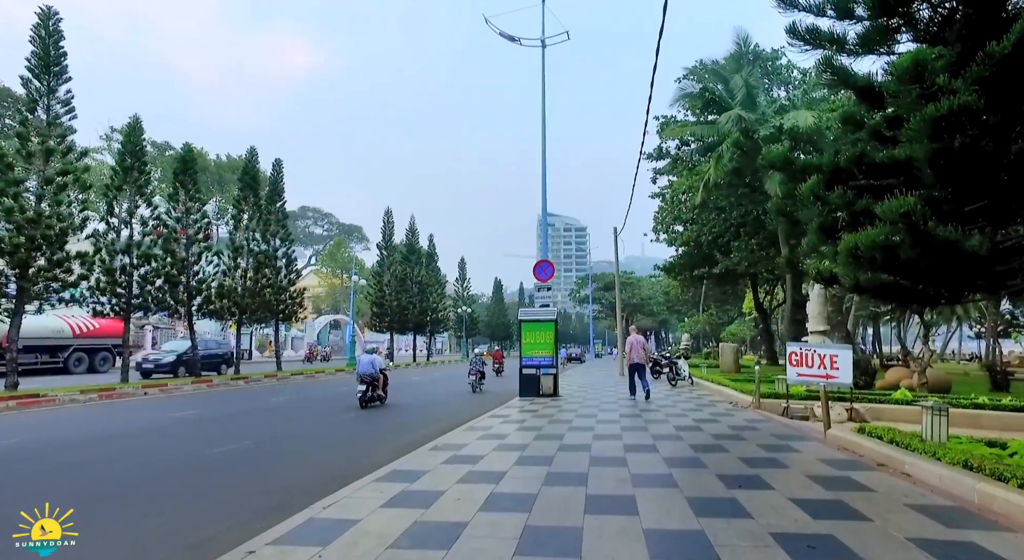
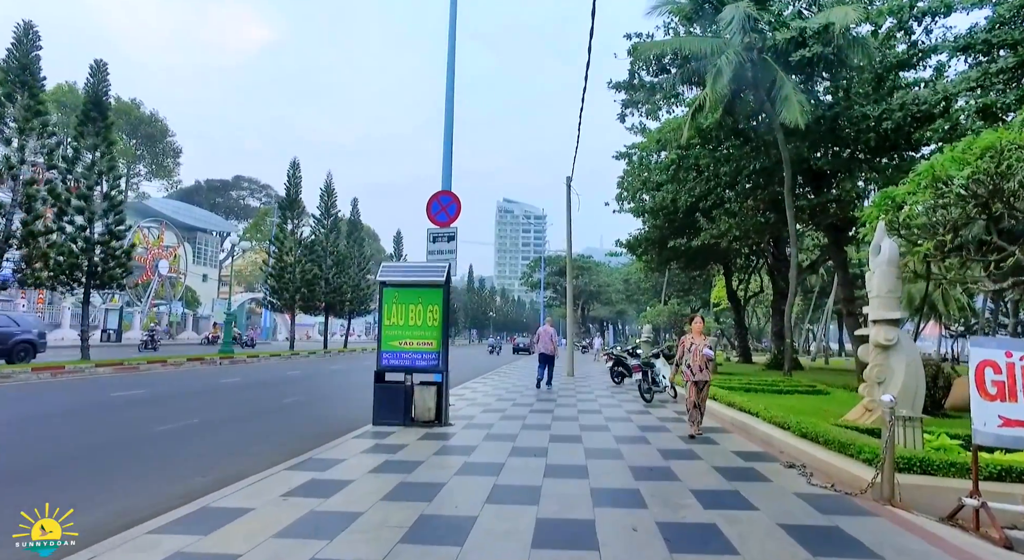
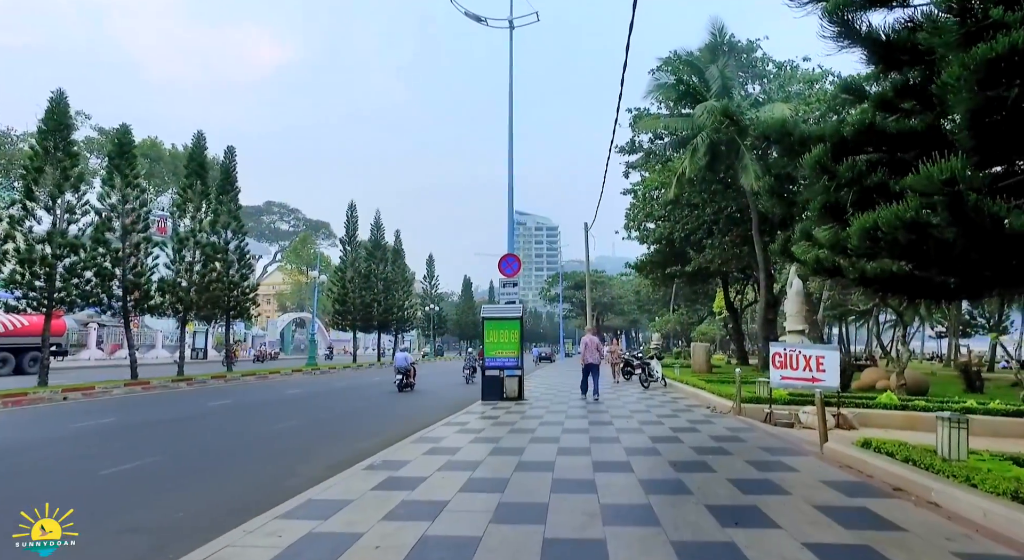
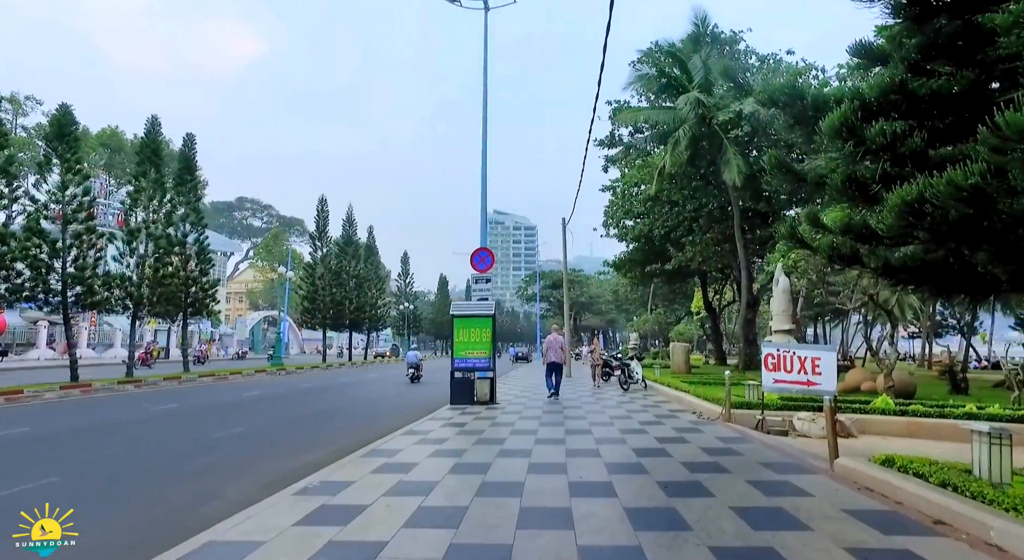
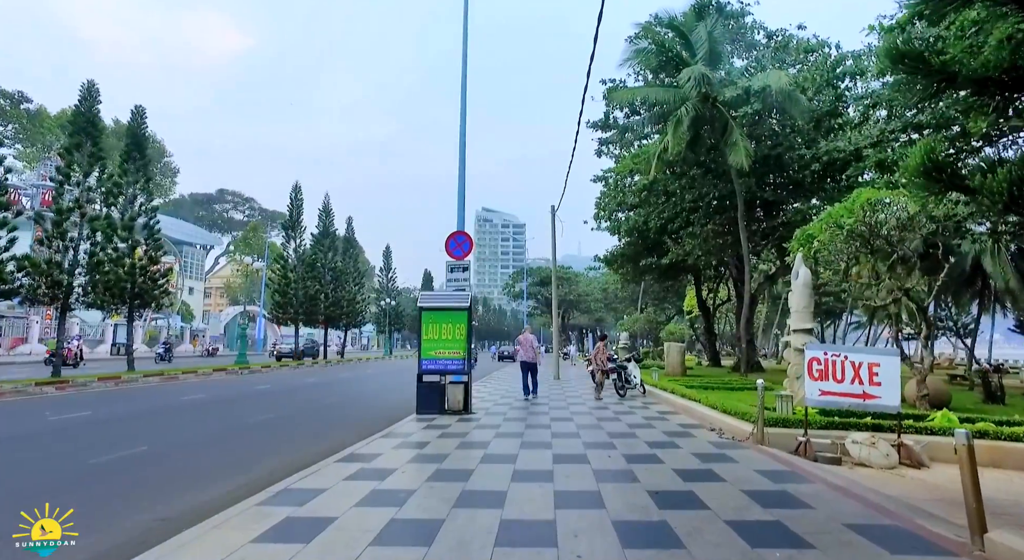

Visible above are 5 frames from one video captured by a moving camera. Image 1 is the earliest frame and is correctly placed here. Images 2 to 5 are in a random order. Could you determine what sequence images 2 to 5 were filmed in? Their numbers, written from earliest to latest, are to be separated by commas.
3, 4, 5, 2
